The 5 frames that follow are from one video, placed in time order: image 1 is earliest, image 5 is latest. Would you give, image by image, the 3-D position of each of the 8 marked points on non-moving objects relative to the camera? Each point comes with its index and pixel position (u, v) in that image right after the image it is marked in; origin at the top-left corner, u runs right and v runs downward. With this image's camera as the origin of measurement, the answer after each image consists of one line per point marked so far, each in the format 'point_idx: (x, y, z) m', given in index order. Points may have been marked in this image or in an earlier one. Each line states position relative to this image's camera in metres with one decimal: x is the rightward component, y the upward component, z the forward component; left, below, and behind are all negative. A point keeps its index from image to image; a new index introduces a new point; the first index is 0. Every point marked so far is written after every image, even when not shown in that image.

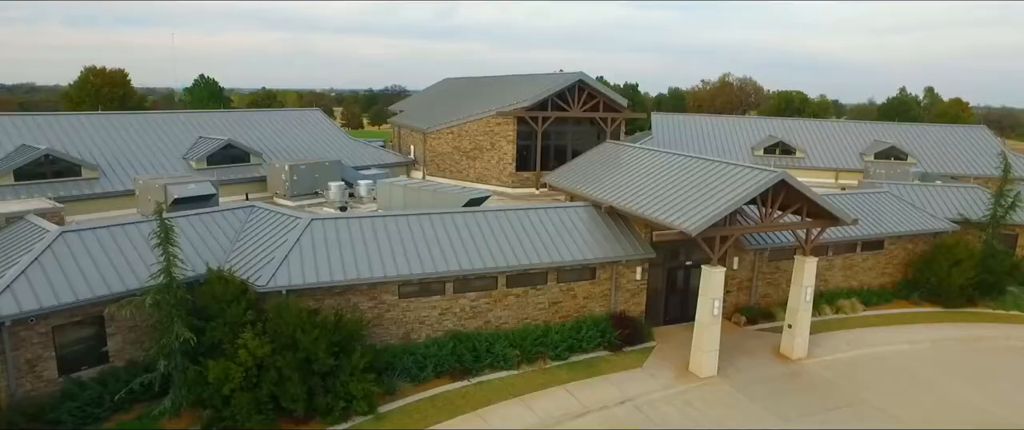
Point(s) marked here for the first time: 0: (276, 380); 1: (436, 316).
0: (-4.7, -3.3, +12.2) m
1: (-1.9, -2.5, +15.3) m
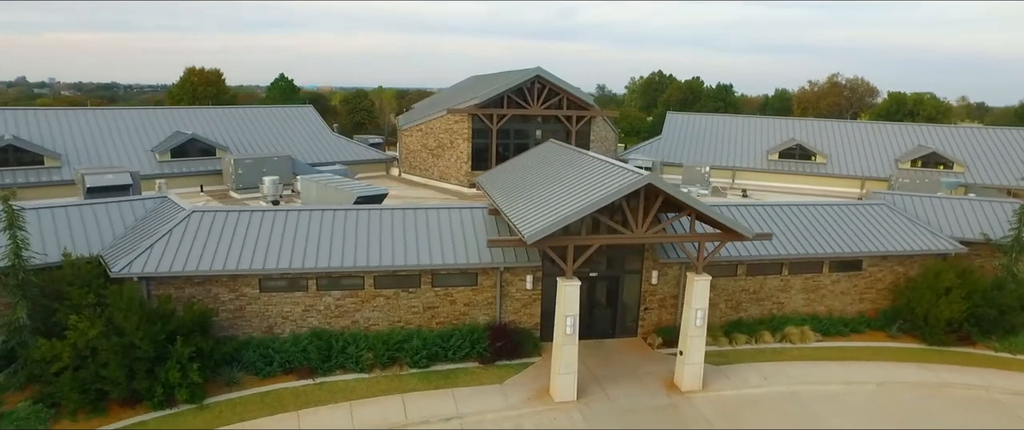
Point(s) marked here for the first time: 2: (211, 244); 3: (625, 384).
0: (-8.6, -3.1, +12.6) m
1: (-5.2, -2.4, +15.1) m
2: (-7.4, -0.7, +15.0) m
3: (+2.6, -3.9, +14.2) m
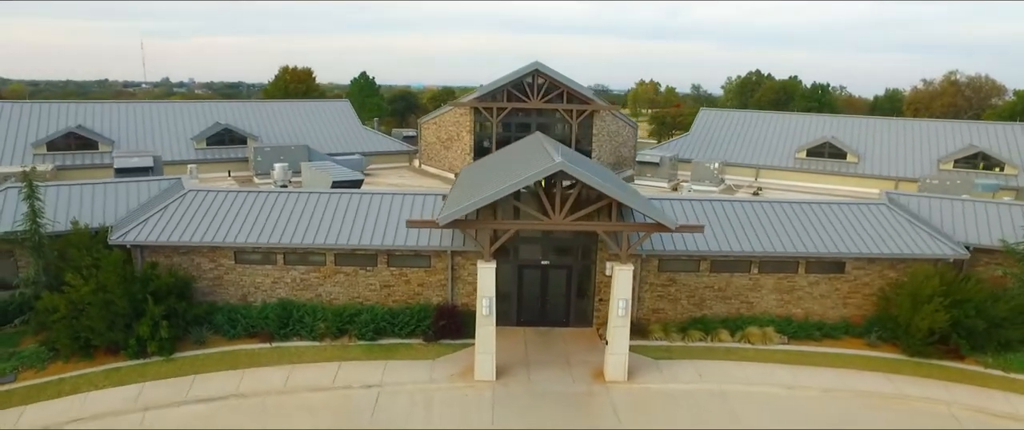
0: (-10.3, -2.4, +14.7) m
1: (-6.6, -1.9, +16.6) m
2: (-8.7, -0.1, +16.9) m
3: (+1.0, -3.7, +14.5) m
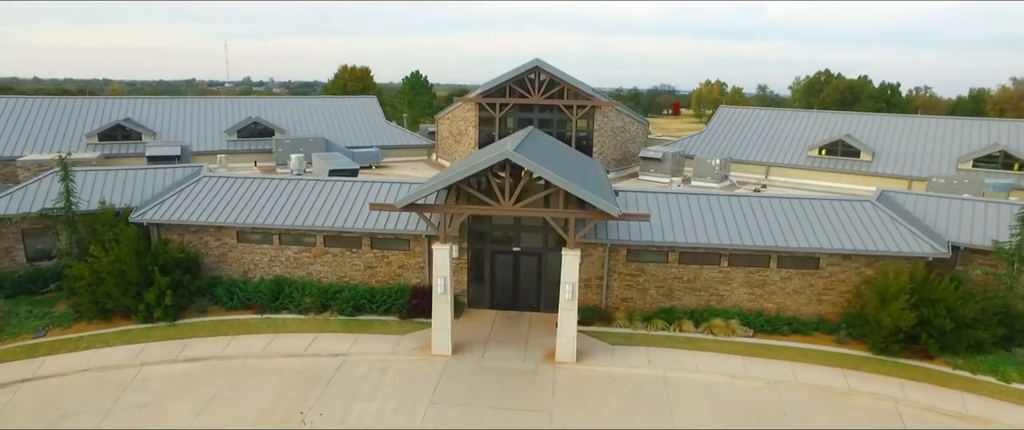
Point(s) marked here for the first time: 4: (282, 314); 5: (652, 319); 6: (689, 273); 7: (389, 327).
0: (-11.2, -1.9, +16.8) m
1: (-7.3, -1.4, +18.2) m
2: (-9.3, +0.4, +18.7) m
3: (-0.1, -3.3, +15.2) m
4: (-6.5, -2.8, +17.3) m
5: (+3.8, -2.8, +16.5) m
6: (+4.9, -1.6, +16.9) m
7: (-3.3, -3.0, +16.5) m
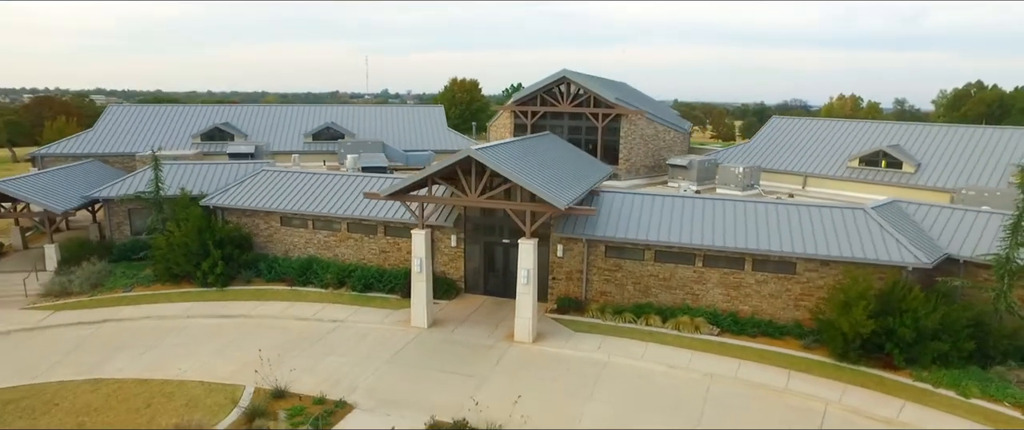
0: (-11.4, -1.3, +20.7) m
1: (-7.3, -1.0, +21.3) m
2: (-9.1, +0.9, +22.3) m
3: (-0.9, -3.1, +16.9) m
4: (-6.7, -2.4, +20.2) m
5: (+3.2, -2.8, +17.4) m
6: (+4.4, -1.6, +17.5) m
7: (-3.8, -2.7, +18.8) m
